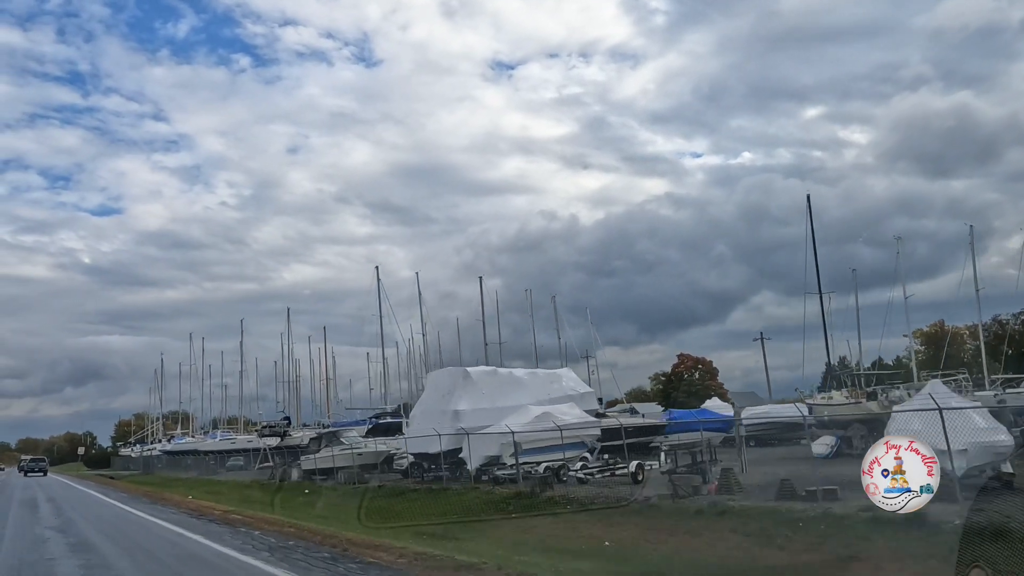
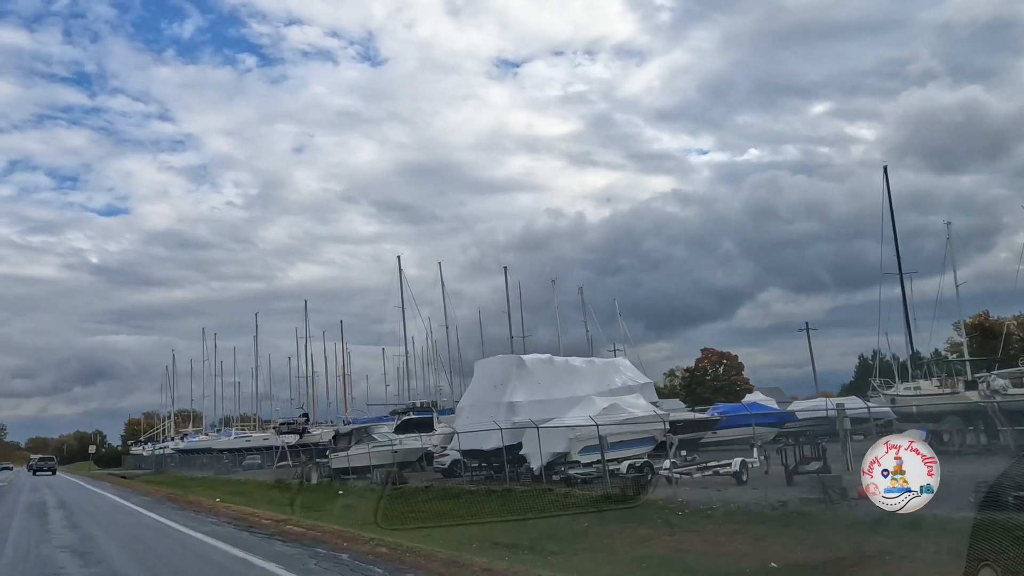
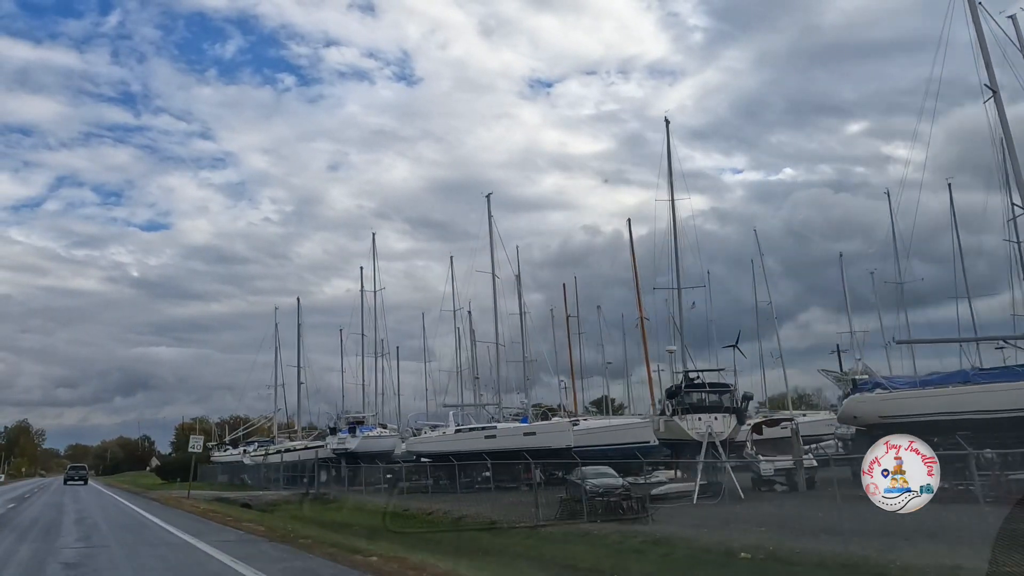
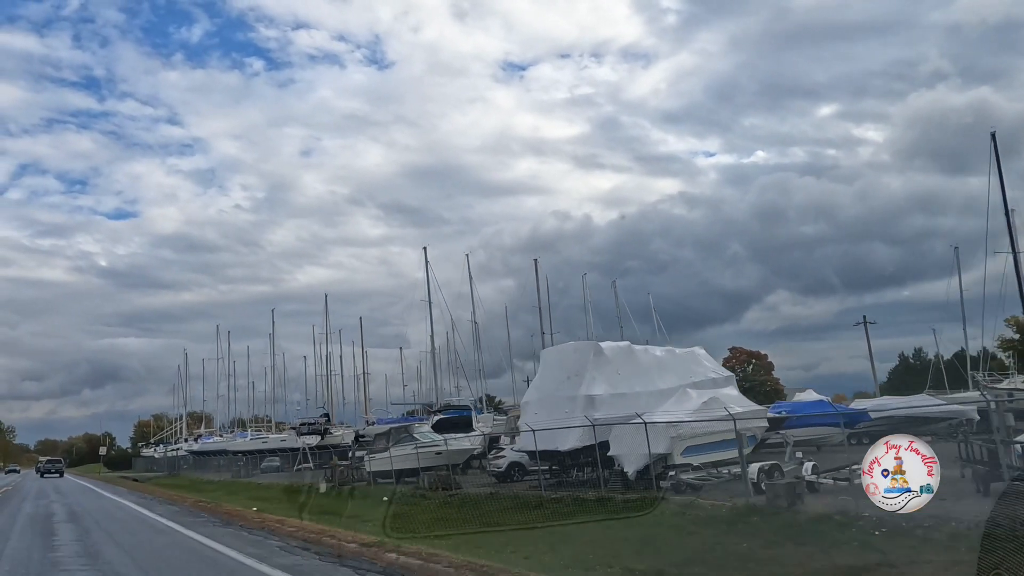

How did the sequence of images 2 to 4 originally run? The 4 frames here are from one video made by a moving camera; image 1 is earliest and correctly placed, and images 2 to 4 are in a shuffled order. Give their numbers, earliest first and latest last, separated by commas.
2, 4, 3
